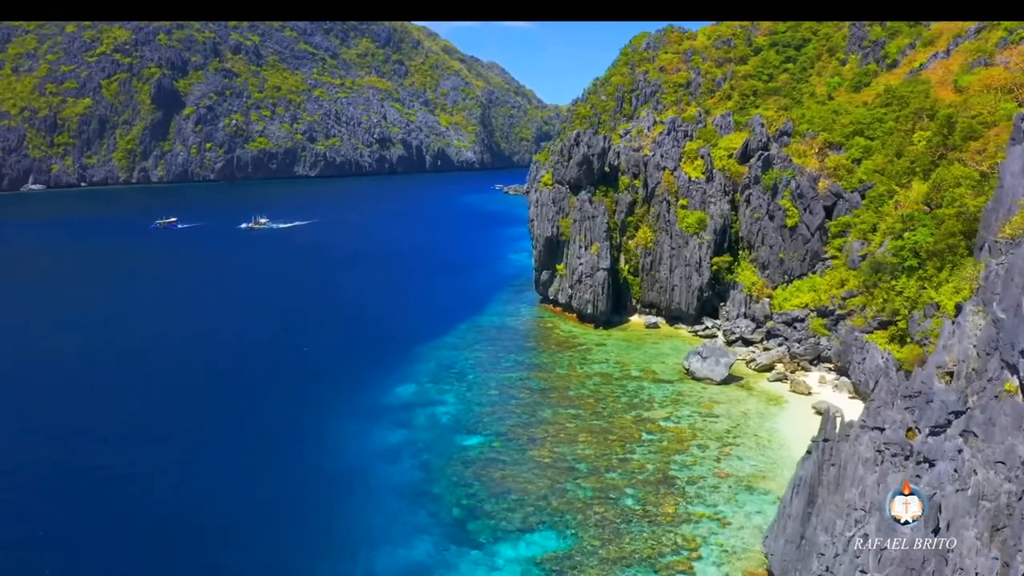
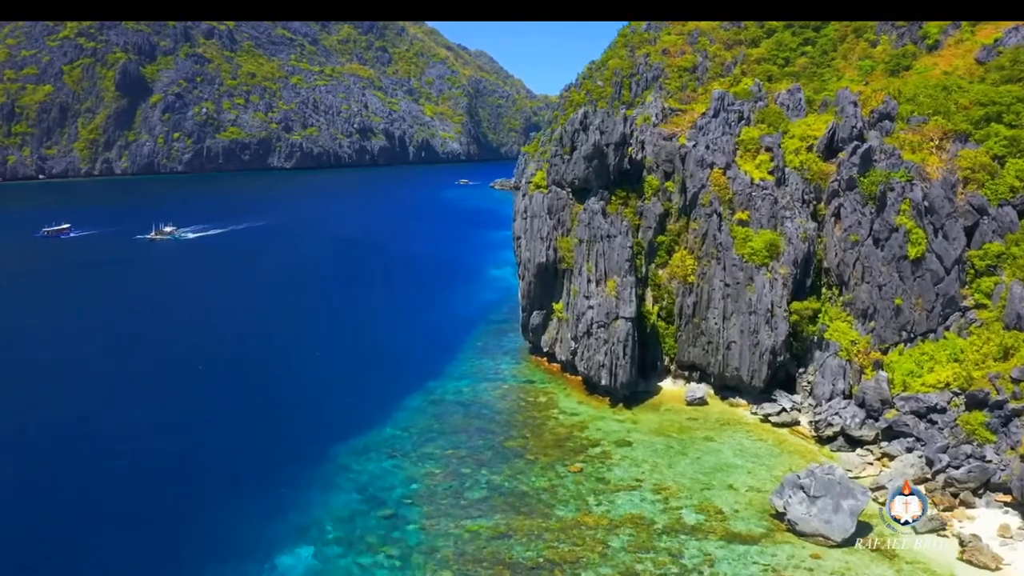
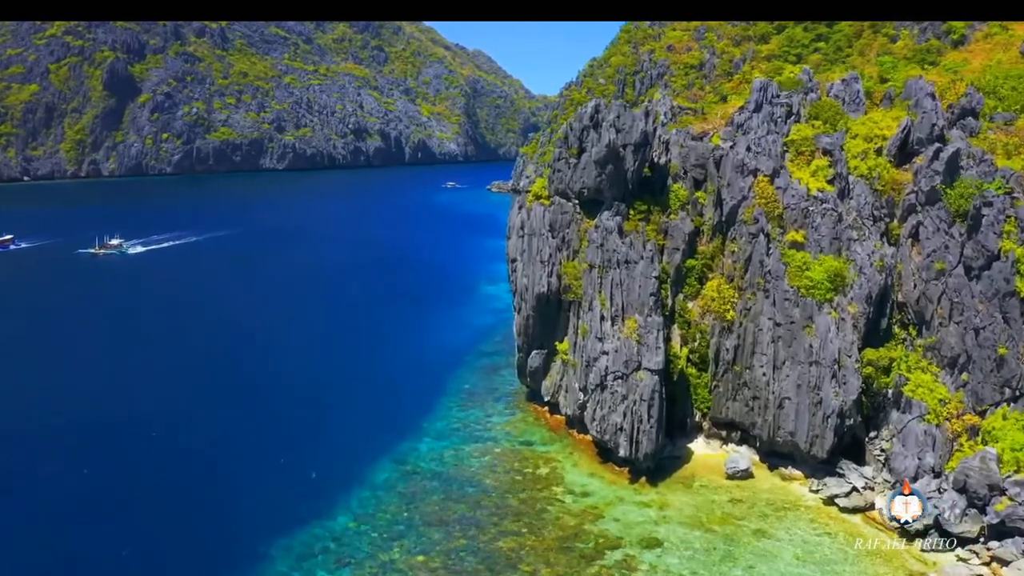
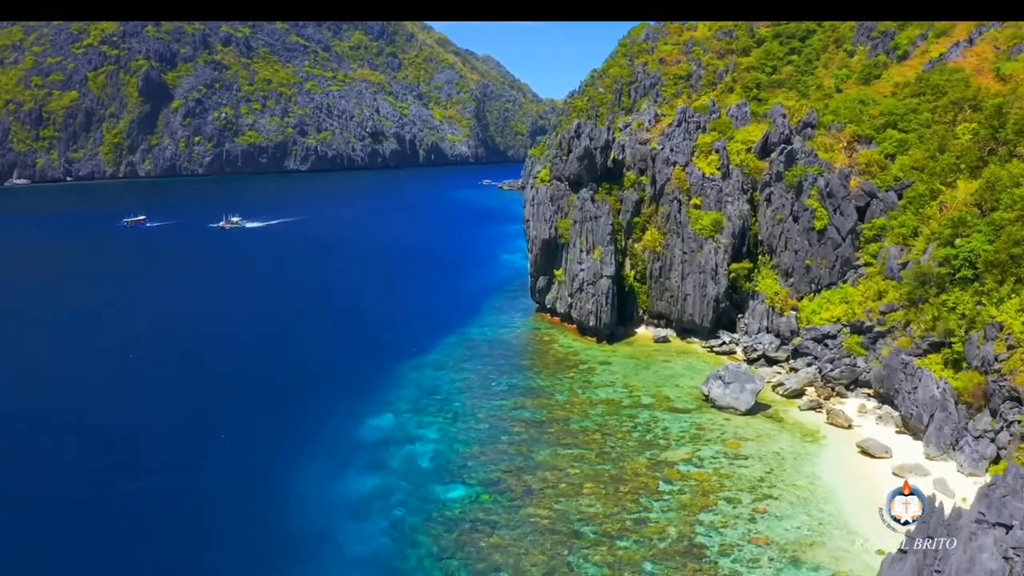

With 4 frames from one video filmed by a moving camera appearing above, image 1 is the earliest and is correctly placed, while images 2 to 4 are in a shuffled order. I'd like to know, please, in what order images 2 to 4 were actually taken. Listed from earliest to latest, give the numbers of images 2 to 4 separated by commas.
4, 2, 3
